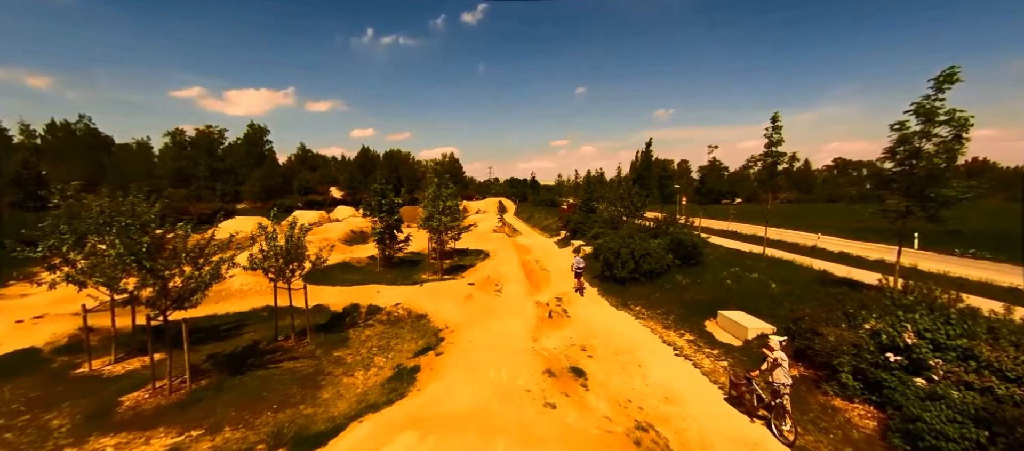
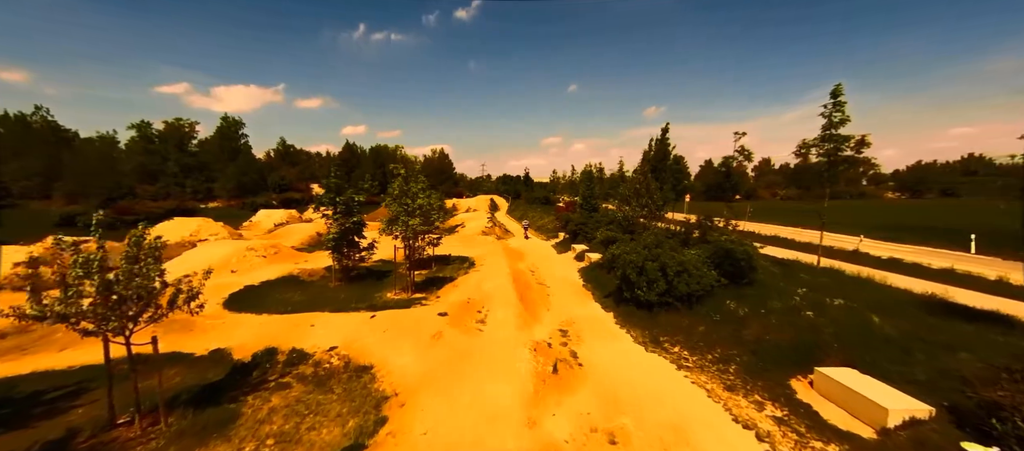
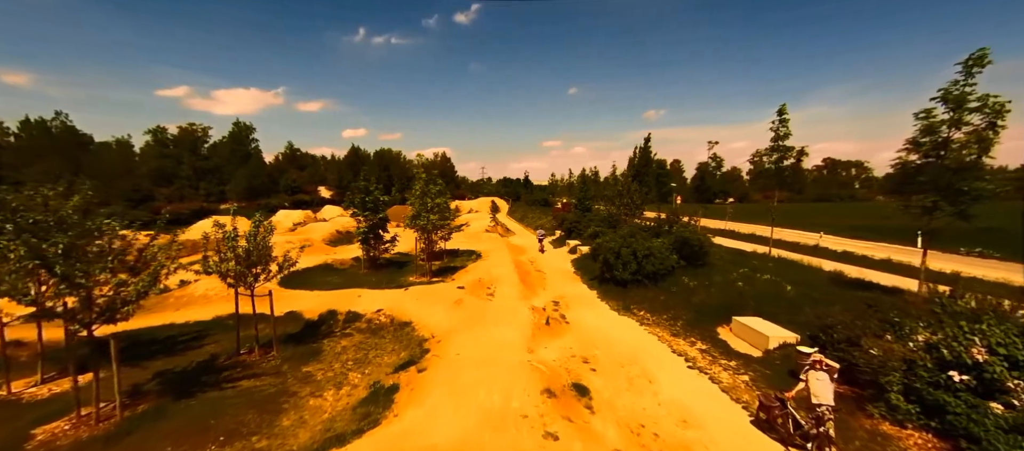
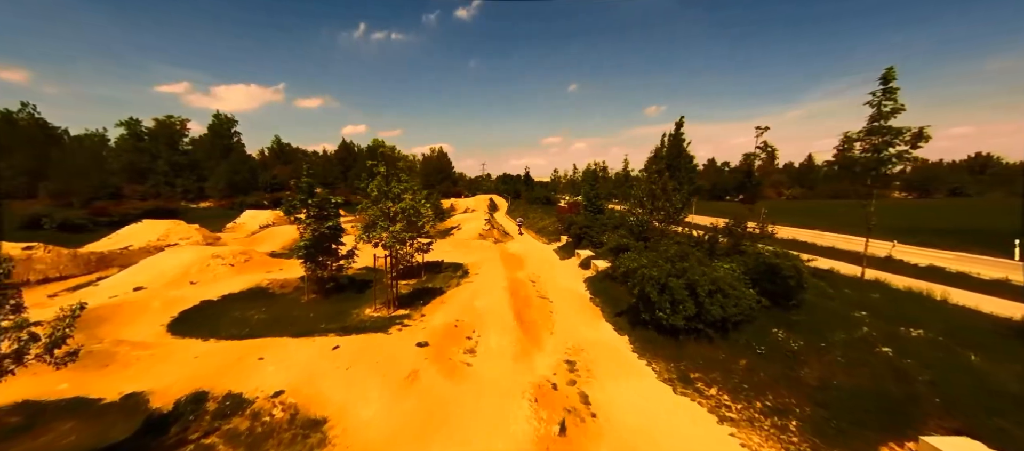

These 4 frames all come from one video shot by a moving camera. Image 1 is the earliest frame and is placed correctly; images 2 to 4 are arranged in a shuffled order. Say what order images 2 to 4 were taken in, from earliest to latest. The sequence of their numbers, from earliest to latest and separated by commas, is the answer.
3, 2, 4
